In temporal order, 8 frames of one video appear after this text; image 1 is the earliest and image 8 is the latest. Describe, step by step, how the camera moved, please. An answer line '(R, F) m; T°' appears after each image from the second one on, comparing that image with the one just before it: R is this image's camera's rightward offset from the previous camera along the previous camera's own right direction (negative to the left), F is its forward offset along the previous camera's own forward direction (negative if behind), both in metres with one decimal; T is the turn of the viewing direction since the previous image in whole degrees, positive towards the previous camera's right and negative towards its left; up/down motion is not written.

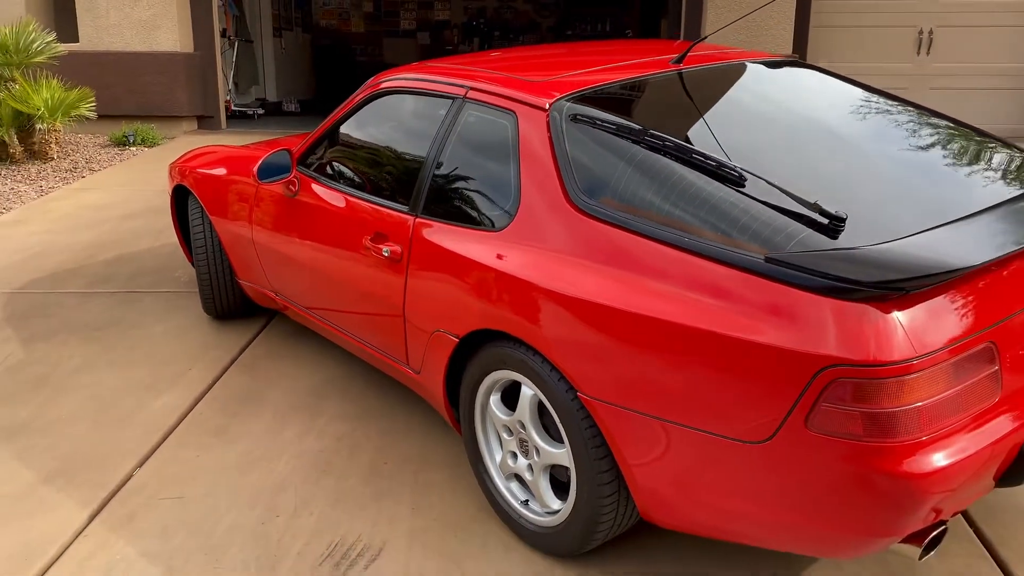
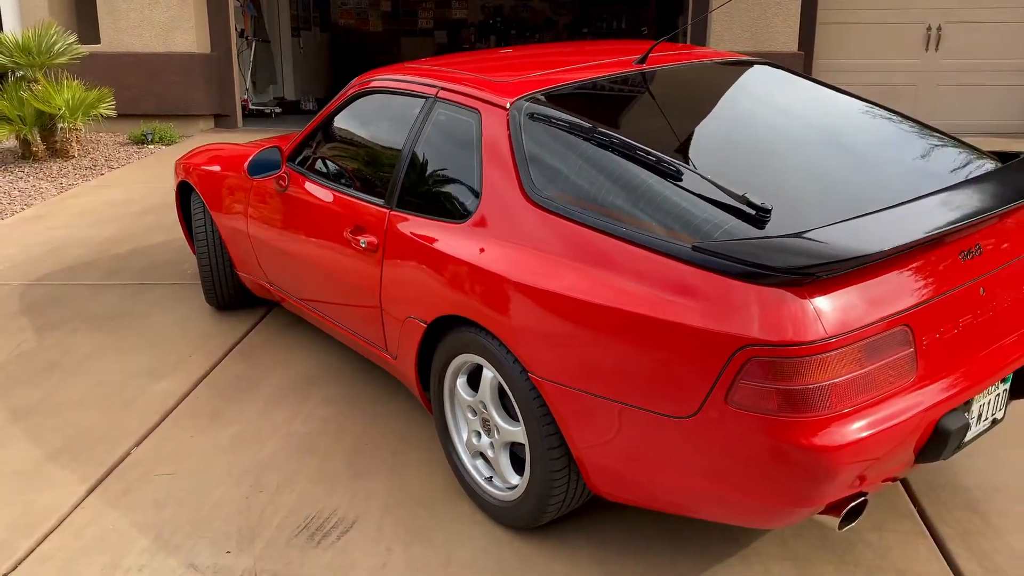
(+0.2, -0.2) m; -2°
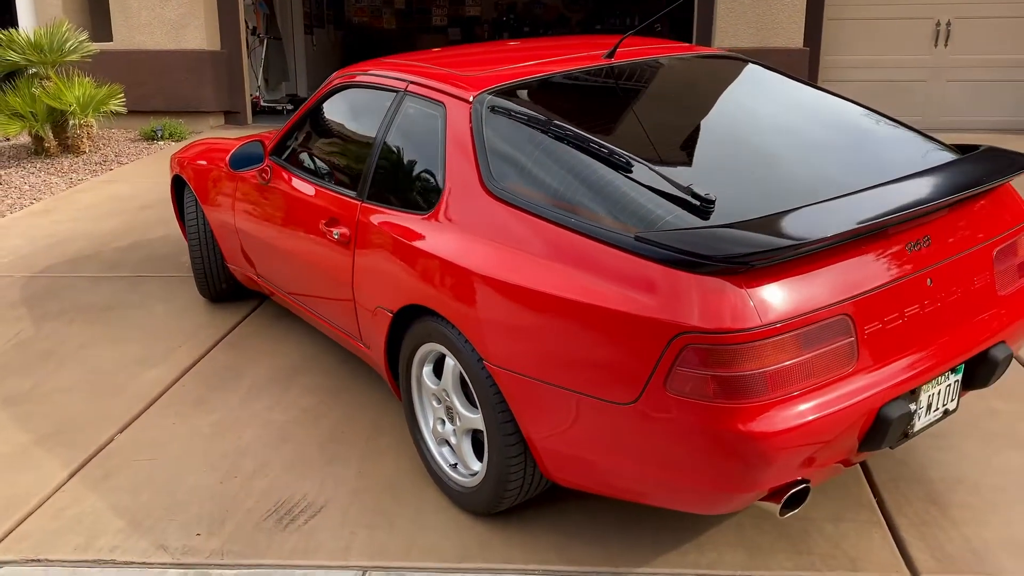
(+0.2, 0.0) m; -1°
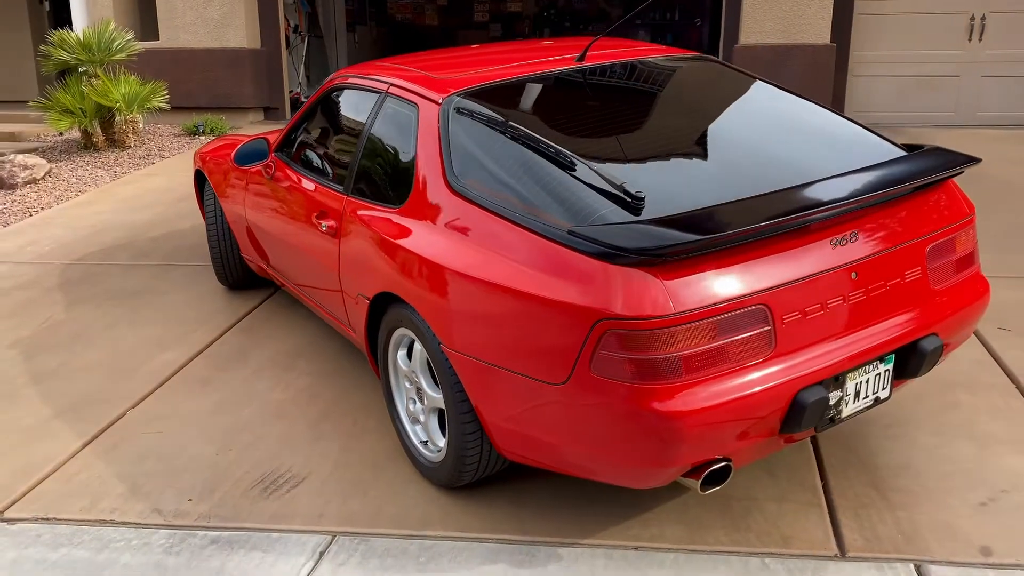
(+0.3, -0.2) m; -3°
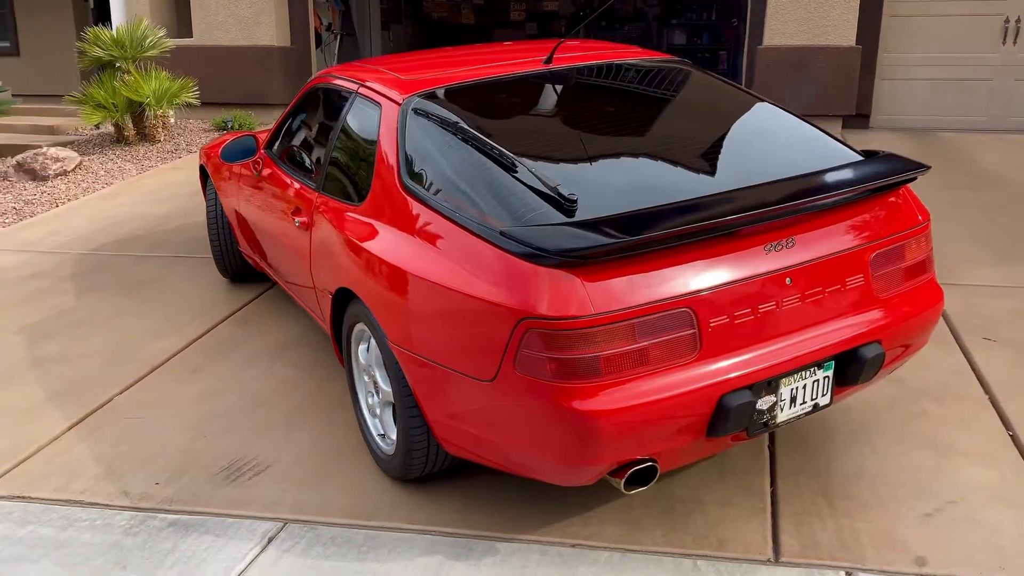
(+0.3, 0.0) m; -3°
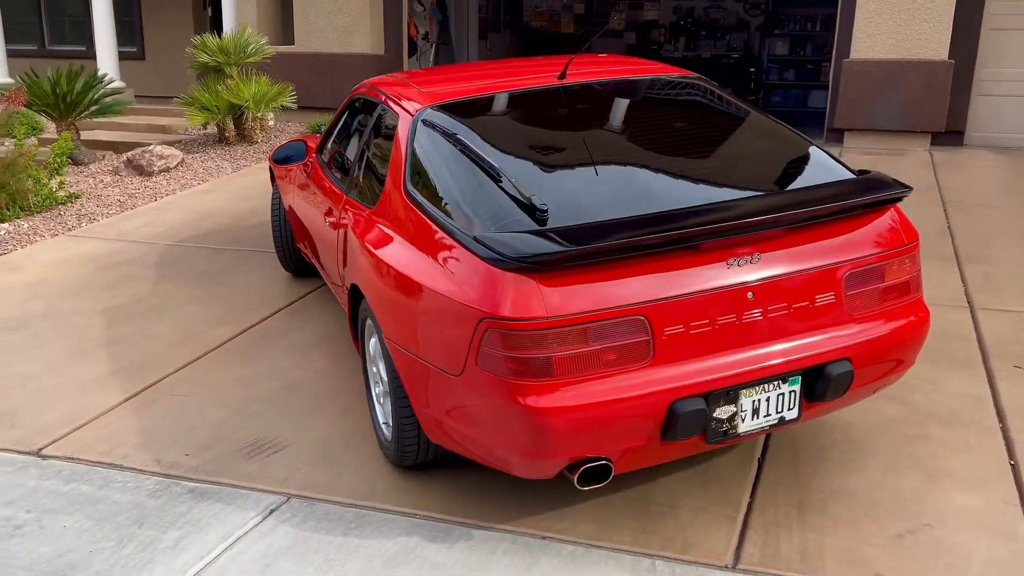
(+0.4, -0.1) m; -7°
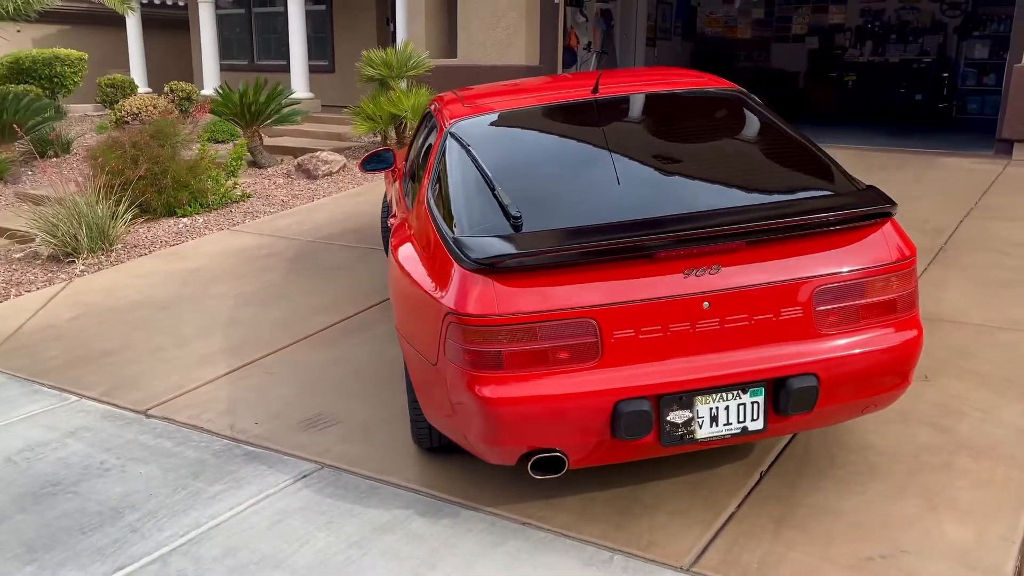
(+0.7, -0.1) m; -13°
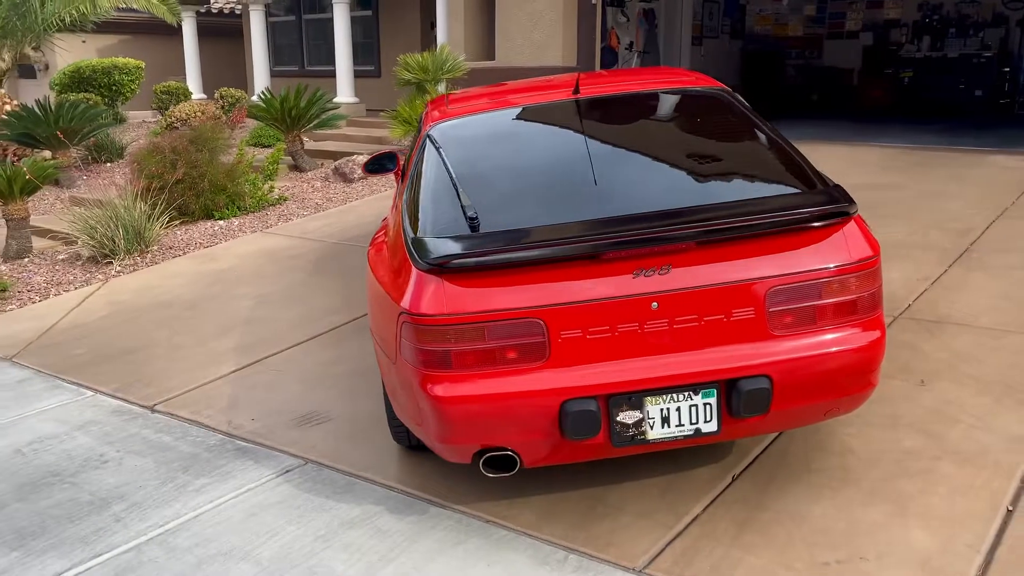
(+0.3, 0.0) m; -4°
